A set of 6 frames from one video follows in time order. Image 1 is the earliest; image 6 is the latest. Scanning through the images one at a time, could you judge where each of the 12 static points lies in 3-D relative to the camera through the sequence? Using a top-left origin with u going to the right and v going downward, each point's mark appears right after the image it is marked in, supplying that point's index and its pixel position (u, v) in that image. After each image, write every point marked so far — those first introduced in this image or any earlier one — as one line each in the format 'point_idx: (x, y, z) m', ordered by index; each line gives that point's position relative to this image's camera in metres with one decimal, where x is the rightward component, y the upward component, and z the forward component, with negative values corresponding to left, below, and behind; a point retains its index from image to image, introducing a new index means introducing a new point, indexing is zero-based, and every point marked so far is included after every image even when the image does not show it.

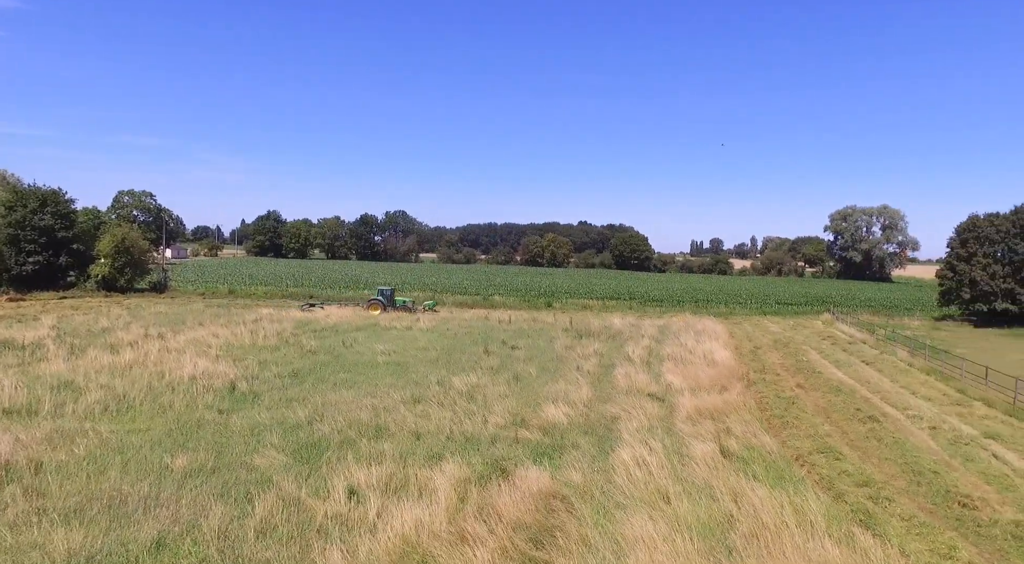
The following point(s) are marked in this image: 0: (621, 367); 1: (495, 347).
0: (+2.6, -2.0, +17.1) m
1: (-0.5, -1.8, +19.7) m
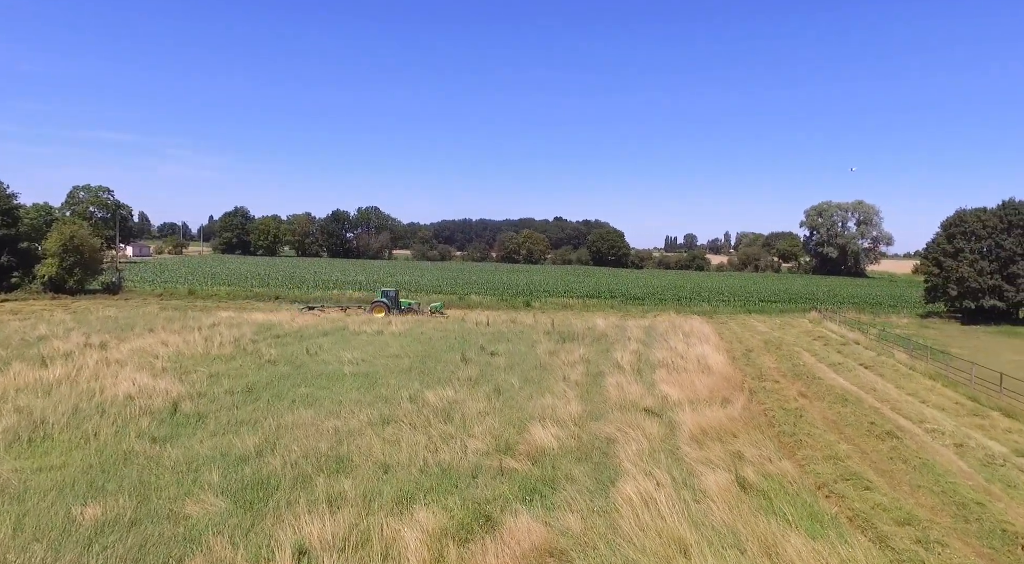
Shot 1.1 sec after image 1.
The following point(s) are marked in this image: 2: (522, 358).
0: (+2.1, -2.0, +15.7) m
1: (-1.0, -1.8, +18.2) m
2: (+0.2, -1.9, +18.0) m
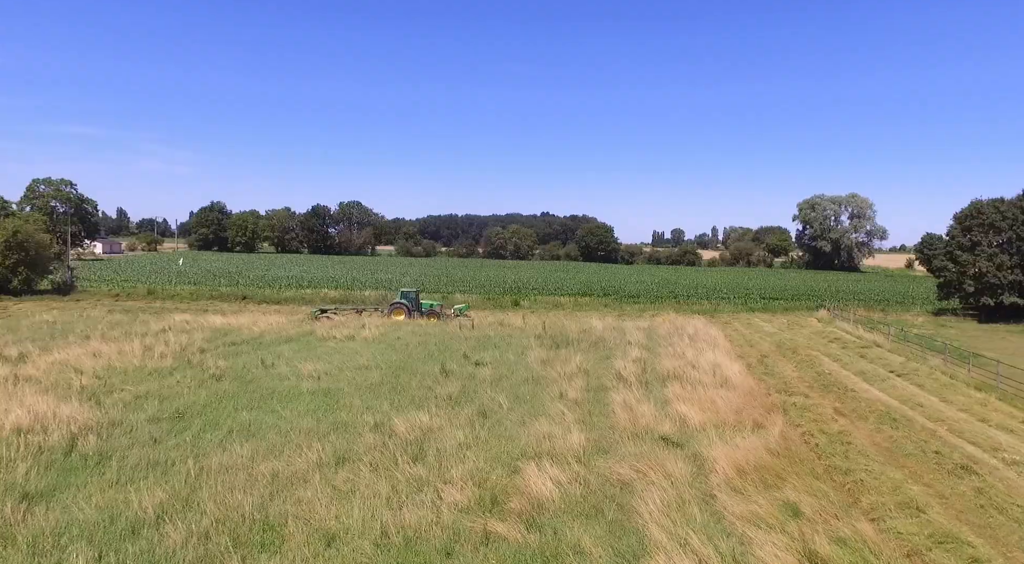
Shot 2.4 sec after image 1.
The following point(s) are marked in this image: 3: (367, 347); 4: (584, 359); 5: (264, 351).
0: (+1.9, -2.0, +13.4) m
1: (-1.3, -1.8, +15.8) m
2: (0.0, -1.9, +15.6) m
3: (-3.6, -1.6, +18.6) m
4: (+1.6, -1.8, +16.9) m
5: (-5.9, -1.6, +17.5) m
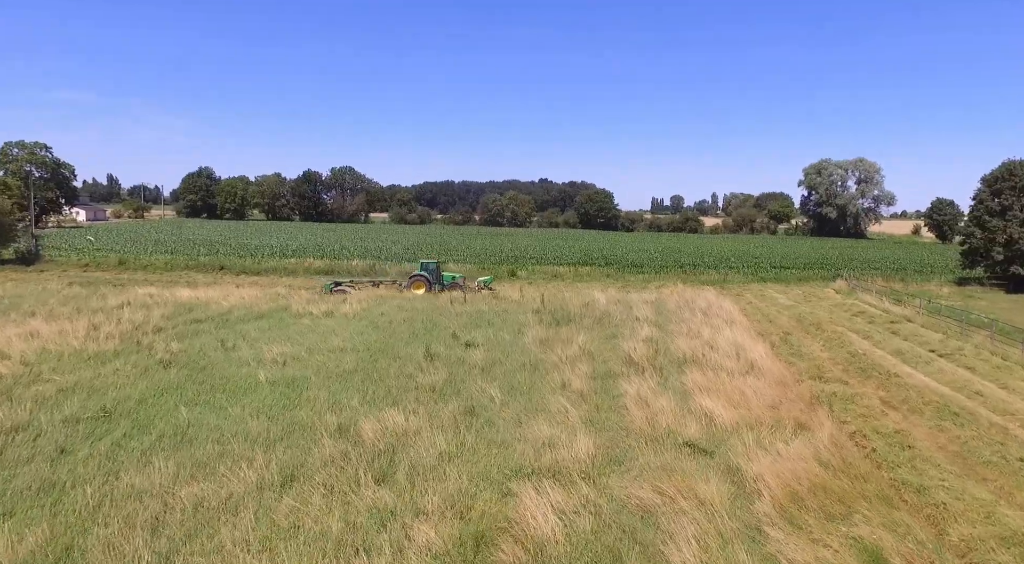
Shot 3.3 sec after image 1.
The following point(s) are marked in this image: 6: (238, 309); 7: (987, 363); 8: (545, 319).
0: (+1.8, -1.6, +11.5) m
1: (-1.4, -1.2, +13.9) m
2: (-0.1, -1.3, +13.7) m
3: (-3.8, -1.0, +16.6) m
4: (+1.5, -1.2, +15.0) m
5: (-6.0, -1.0, +15.5) m
6: (-6.8, -0.7, +18.3) m
7: (+9.2, -1.6, +14.3) m
8: (+0.8, -0.9, +17.5) m
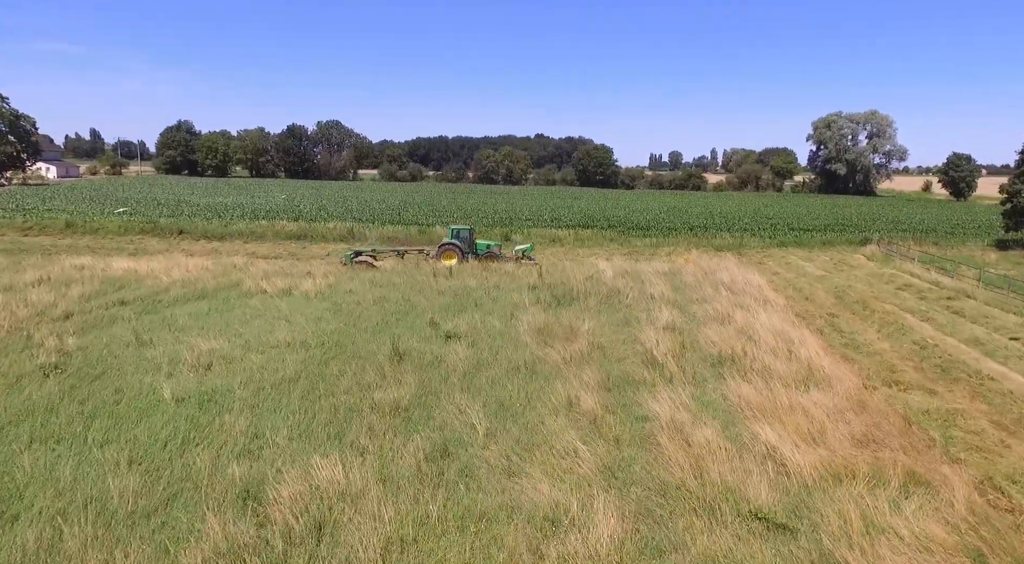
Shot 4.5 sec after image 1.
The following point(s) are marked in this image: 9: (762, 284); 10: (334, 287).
0: (+1.7, -1.4, +8.6) m
1: (-1.5, -0.9, +11.0) m
2: (-0.3, -1.0, +10.9) m
3: (-3.9, -0.5, +13.7) m
4: (+1.4, -0.8, +12.2) m
5: (-6.1, -0.6, +12.6) m
6: (-7.0, -0.1, +15.4) m
7: (+9.1, -1.2, +11.5) m
8: (+0.6, -0.3, +14.6) m
9: (+6.0, 0.0, +17.8) m
10: (-3.8, -0.1, +15.9) m
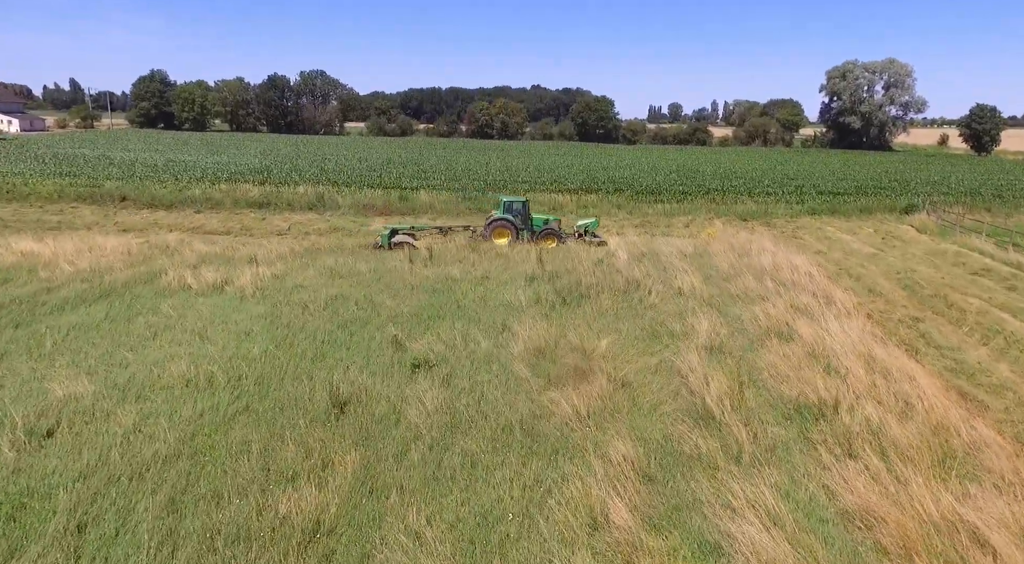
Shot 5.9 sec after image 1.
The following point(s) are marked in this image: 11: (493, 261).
0: (+1.6, -1.6, +5.4) m
1: (-1.6, -1.0, +7.8) m
2: (-0.4, -1.1, +7.6) m
3: (-4.0, -0.4, +10.4) m
4: (+1.3, -0.8, +8.9) m
5: (-6.2, -0.6, +9.3) m
6: (-7.1, +0.1, +12.1) m
7: (+9.0, -1.3, +8.3) m
8: (+0.5, -0.2, +11.3) m
9: (+5.9, +0.3, +14.6) m
10: (-4.0, +0.1, +12.5) m
11: (-0.3, +0.4, +13.9) m
